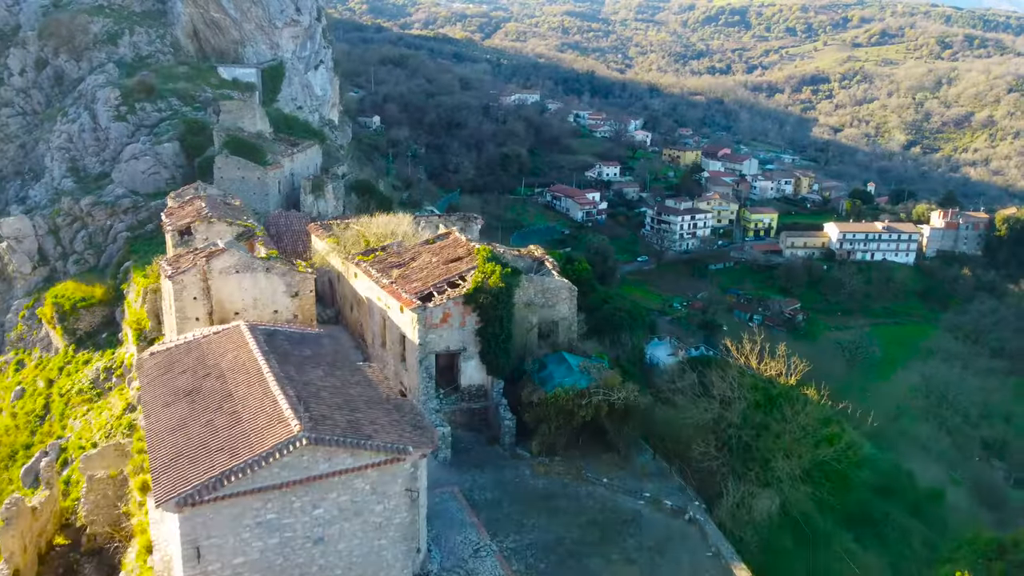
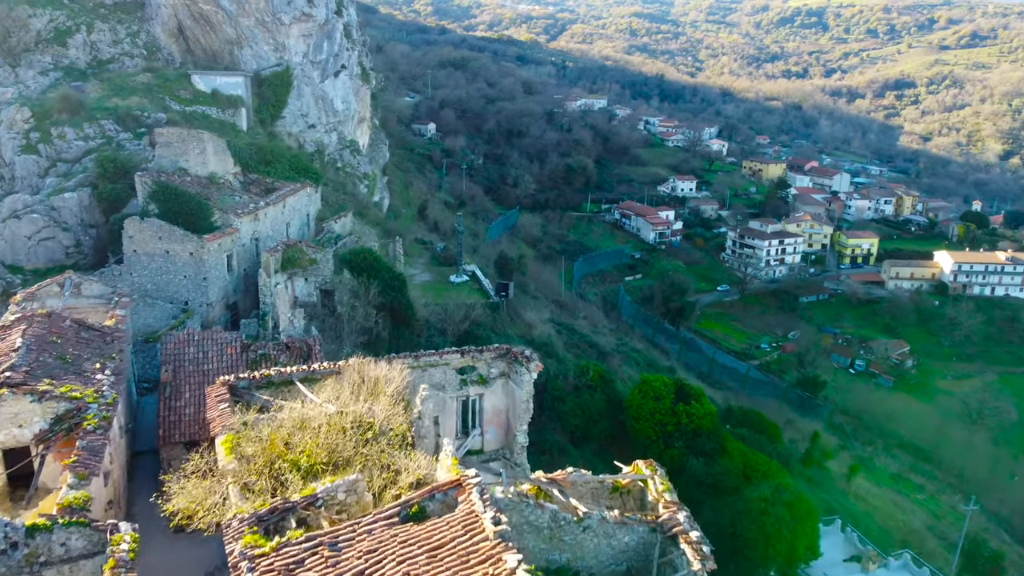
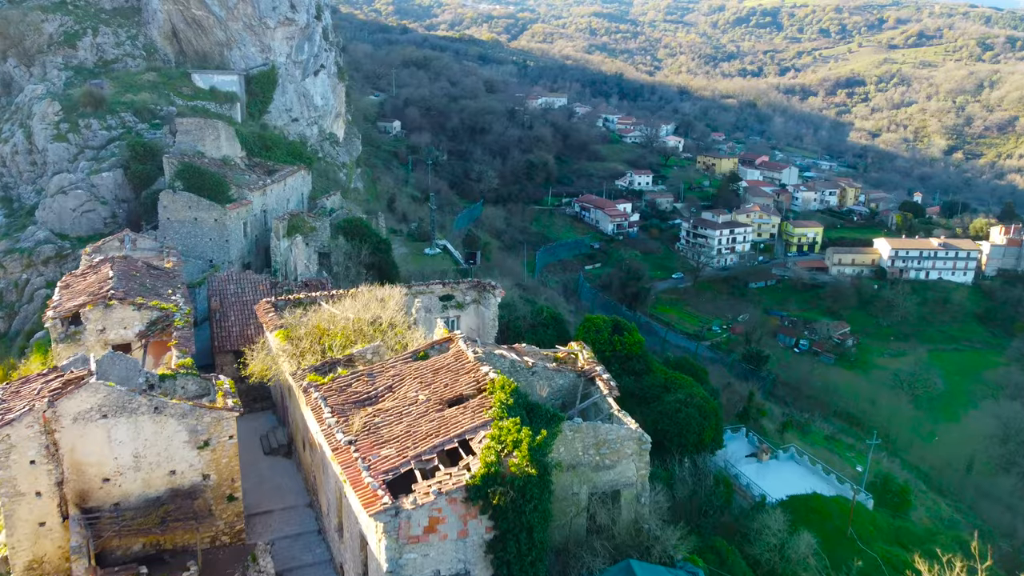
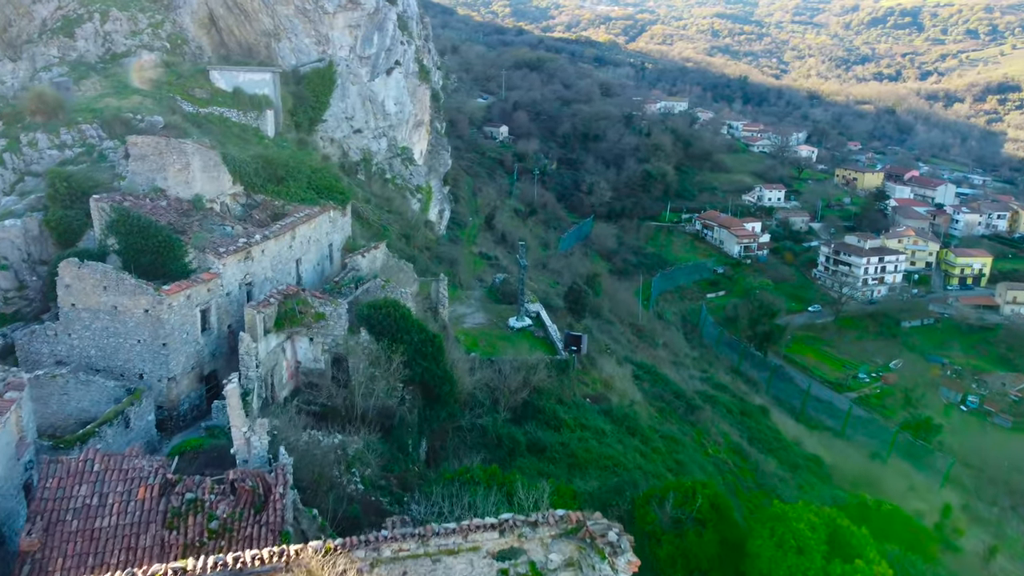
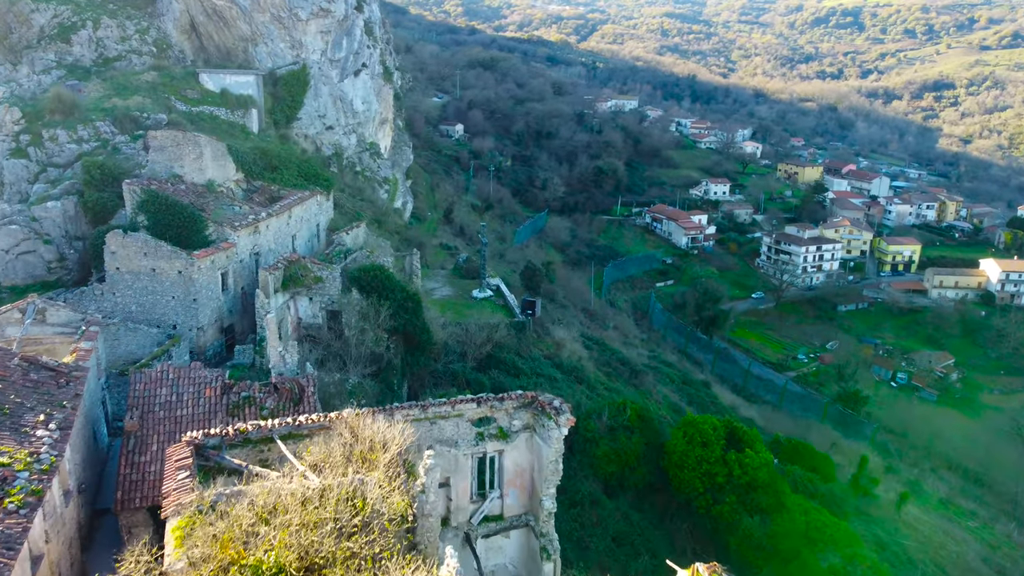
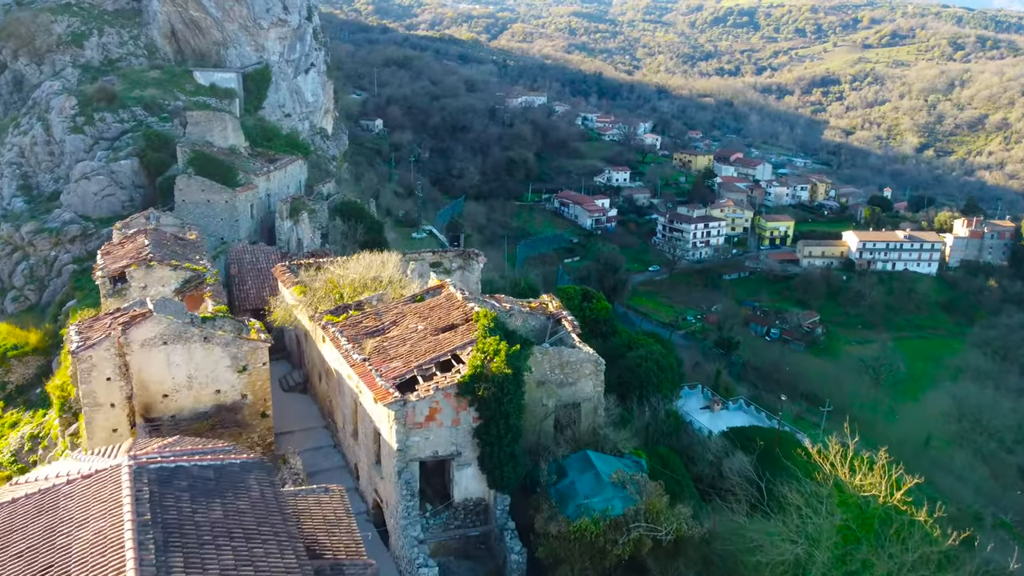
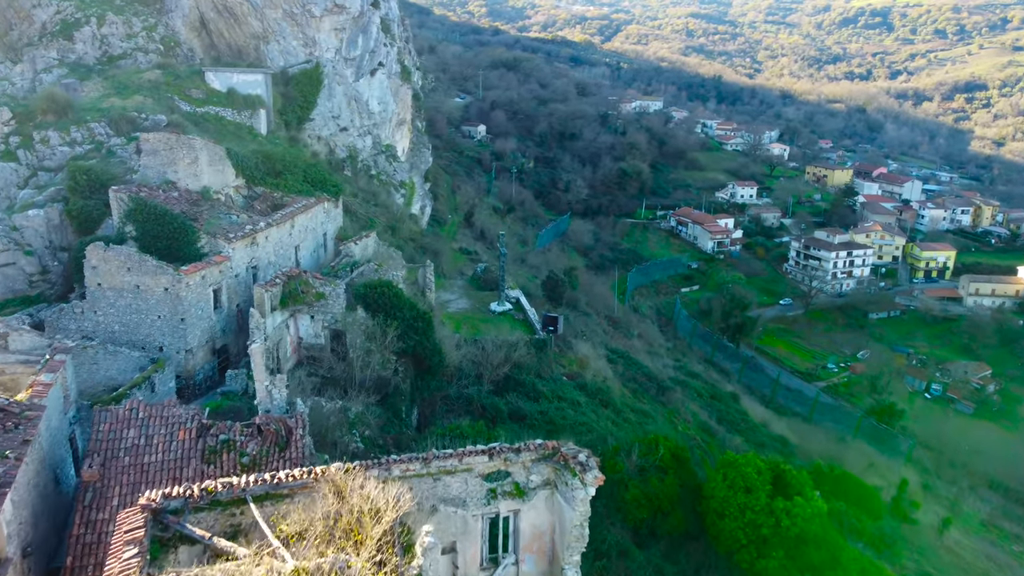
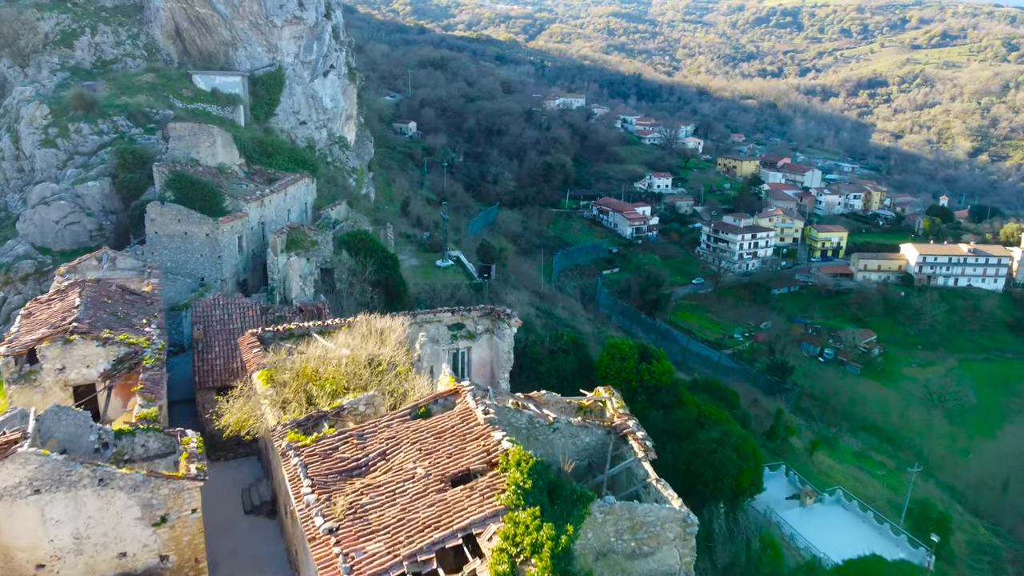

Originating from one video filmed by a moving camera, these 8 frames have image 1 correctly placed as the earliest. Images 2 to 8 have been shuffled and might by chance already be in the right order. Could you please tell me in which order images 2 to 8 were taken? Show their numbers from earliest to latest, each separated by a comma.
6, 3, 8, 2, 5, 7, 4
